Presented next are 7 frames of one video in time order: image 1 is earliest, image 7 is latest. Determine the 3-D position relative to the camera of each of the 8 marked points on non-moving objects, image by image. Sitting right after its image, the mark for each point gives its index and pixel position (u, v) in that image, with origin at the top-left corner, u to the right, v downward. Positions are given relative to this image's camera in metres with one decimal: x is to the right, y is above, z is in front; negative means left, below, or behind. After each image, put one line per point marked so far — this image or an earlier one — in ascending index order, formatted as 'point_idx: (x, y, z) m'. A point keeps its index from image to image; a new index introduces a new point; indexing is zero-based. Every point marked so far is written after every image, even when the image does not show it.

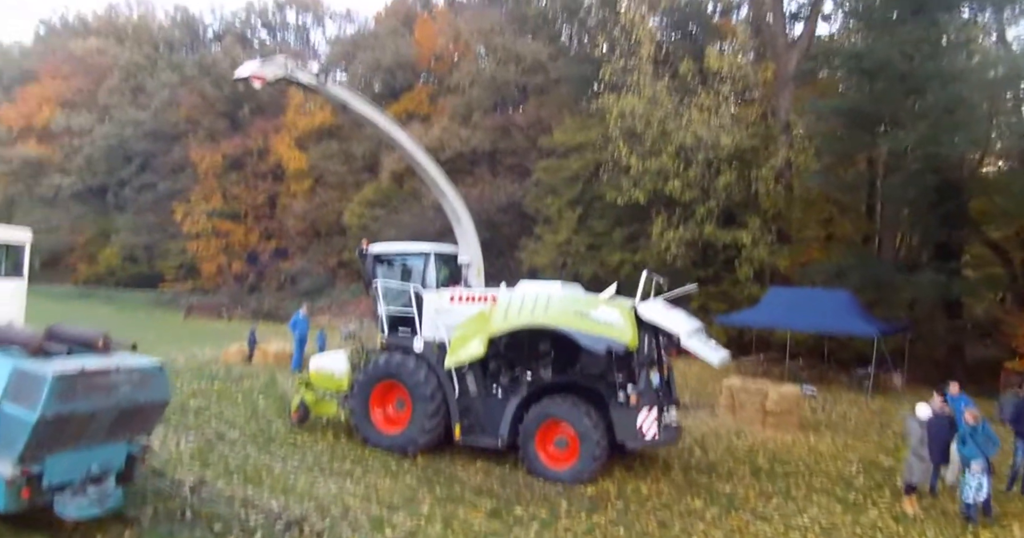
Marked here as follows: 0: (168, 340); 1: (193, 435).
0: (-8.4, -1.8, +18.0) m
1: (-3.3, -1.7, +7.7) m
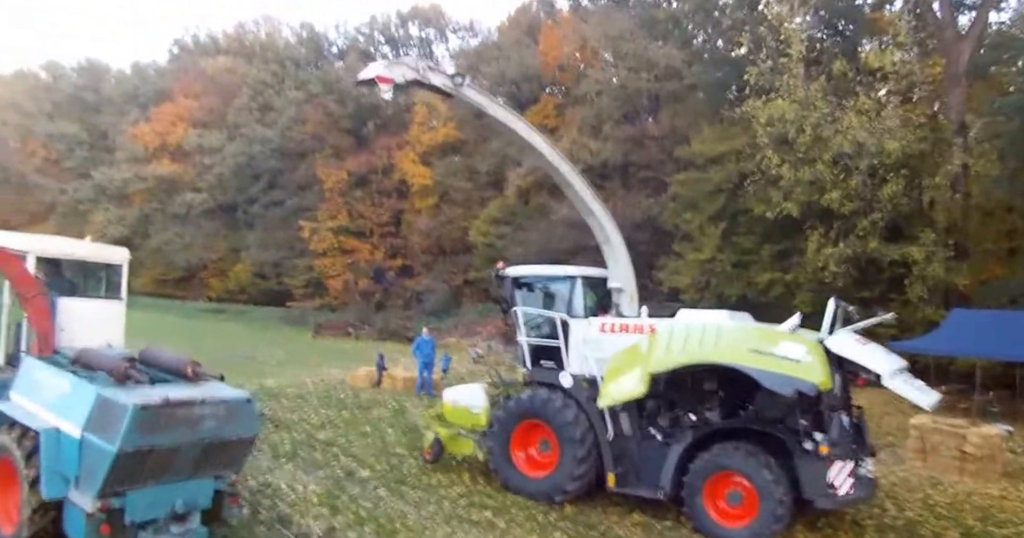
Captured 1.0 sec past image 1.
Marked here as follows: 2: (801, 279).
0: (-5.2, -2.3, +18.0) m
1: (-1.8, -1.9, +7.0) m
2: (+7.2, -0.2, +18.4) m
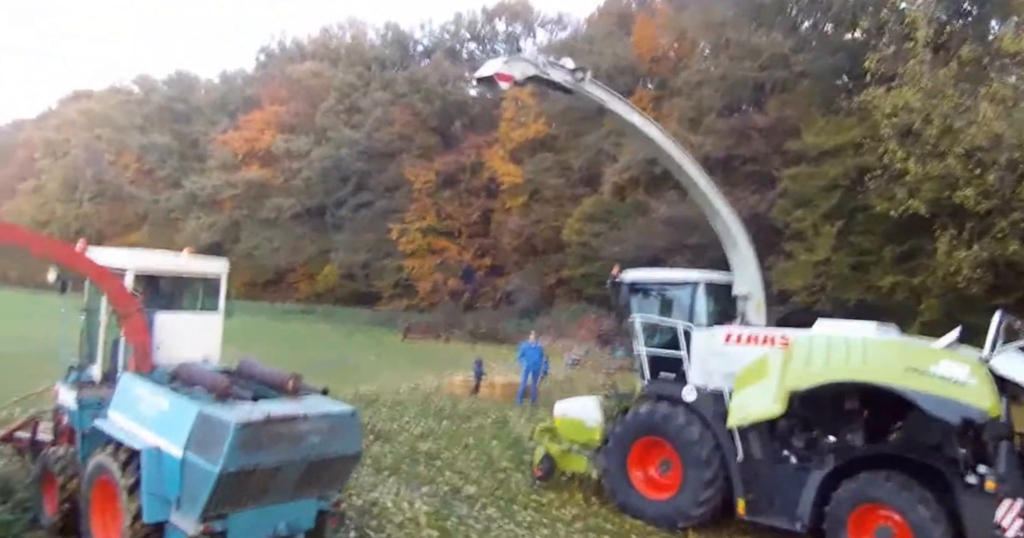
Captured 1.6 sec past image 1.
0: (-3.0, -2.3, +17.8) m
1: (-0.8, -2.0, +6.6) m
2: (+9.4, -0.3, +17.0) m
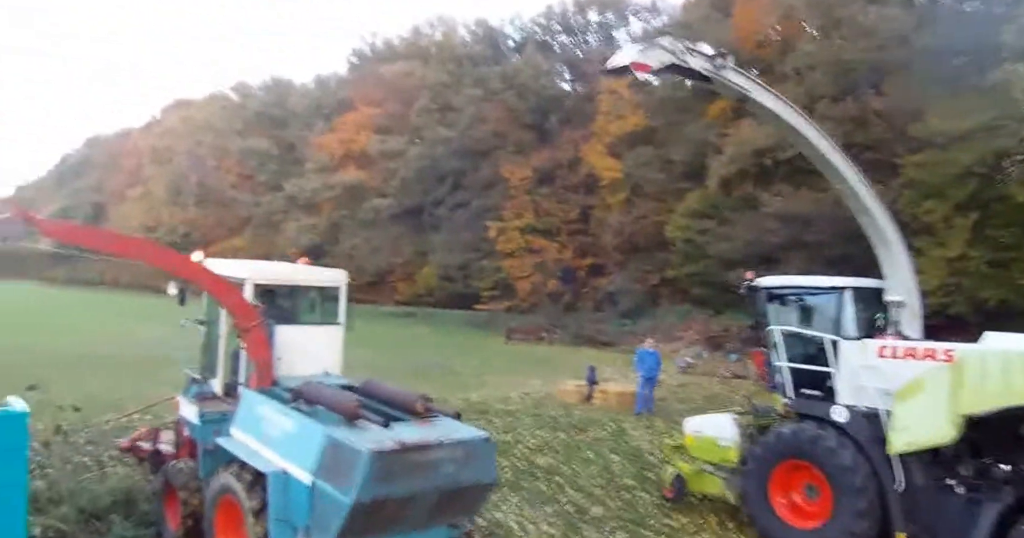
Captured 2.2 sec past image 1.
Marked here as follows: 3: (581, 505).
0: (-0.6, -2.3, +17.6) m
1: (+0.3, -2.0, +6.2) m
2: (+11.7, -0.2, +15.2) m
3: (+0.6, -2.0, +6.4) m
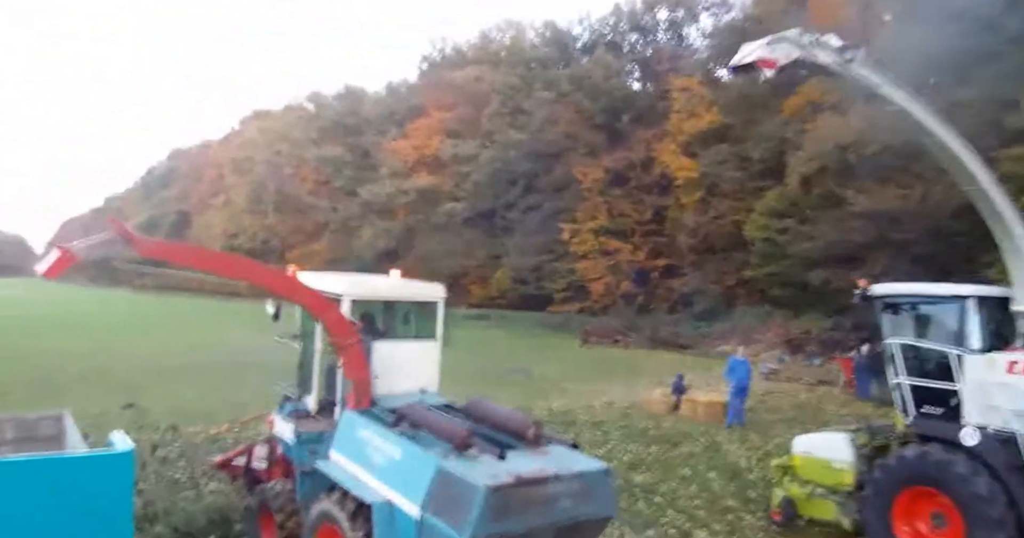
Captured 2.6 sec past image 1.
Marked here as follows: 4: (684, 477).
0: (+1.3, -2.4, +17.4) m
1: (+1.1, -2.1, +5.9) m
2: (+13.2, -0.2, +13.9) m
3: (+1.4, -2.1, +6.1) m
4: (+1.7, -2.1, +7.4) m
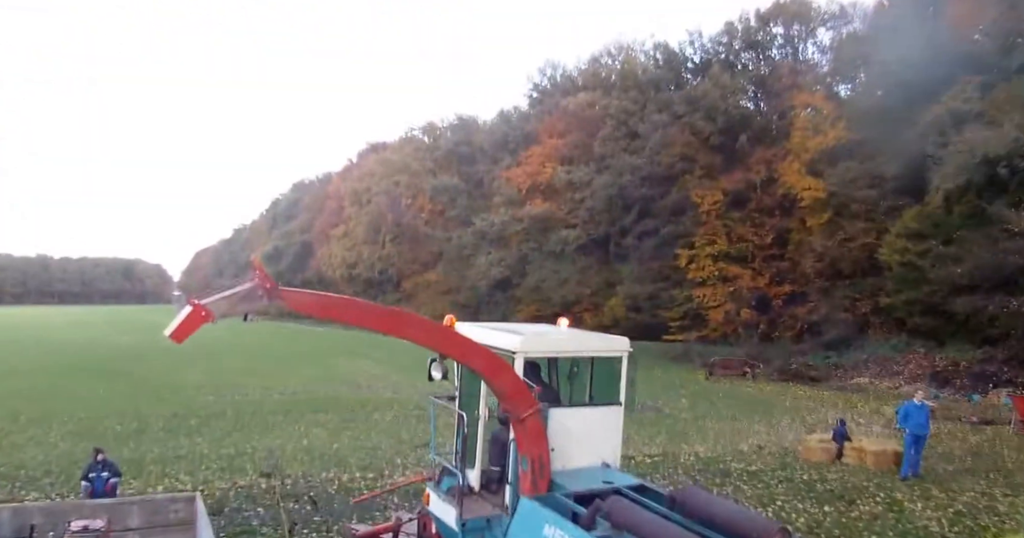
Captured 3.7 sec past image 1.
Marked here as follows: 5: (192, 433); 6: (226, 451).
0: (+4.1, -3.0, +16.3) m
1: (+2.3, -2.4, +5.0) m
2: (+15.4, -0.6, +11.2) m
3: (+2.6, -2.4, +5.1) m
4: (+3.1, -2.4, +6.4) m
5: (-6.5, -3.4, +15.1) m
6: (-5.0, -3.2, +13.0) m
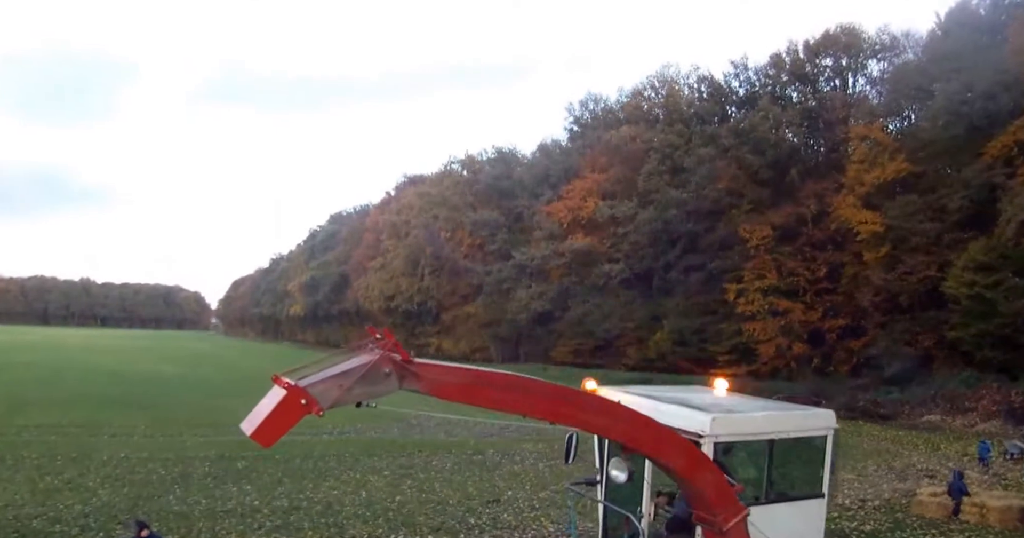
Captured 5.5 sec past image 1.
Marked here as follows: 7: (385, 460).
0: (+5.3, -3.7, +15.1) m
1: (+2.9, -2.5, +4.0) m
2: (+16.3, -1.0, +9.6) m
3: (+3.2, -2.6, +4.1) m
4: (+3.8, -2.6, +5.4) m
5: (-5.3, -4.1, +14.5) m
6: (-4.0, -3.8, +12.4) m
7: (-2.8, -4.3, +16.7) m
